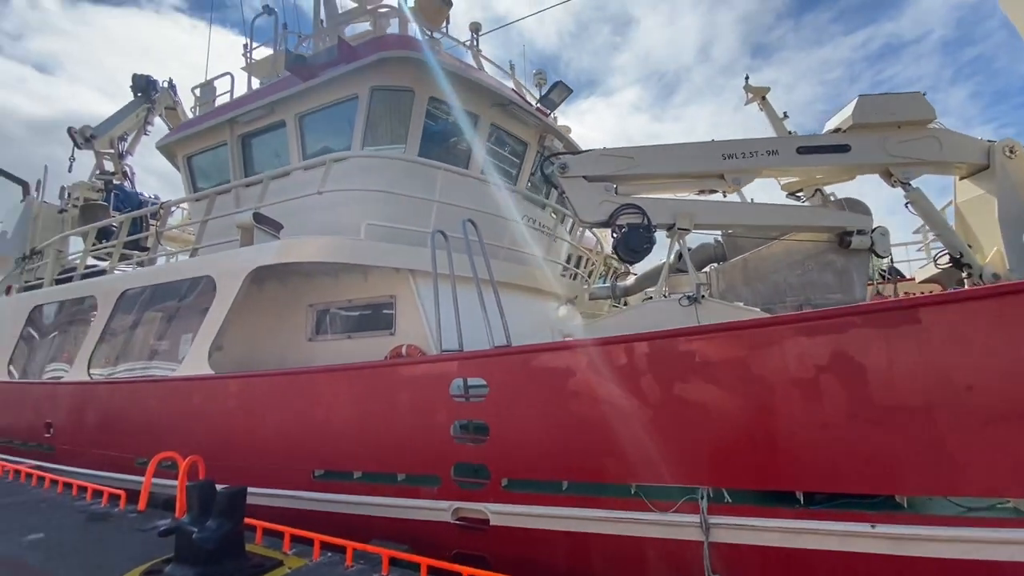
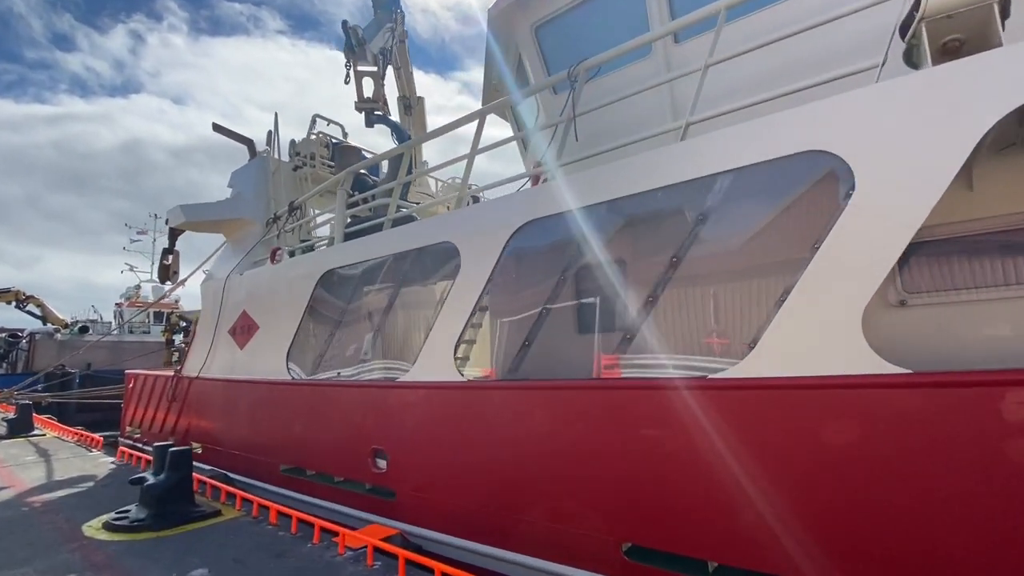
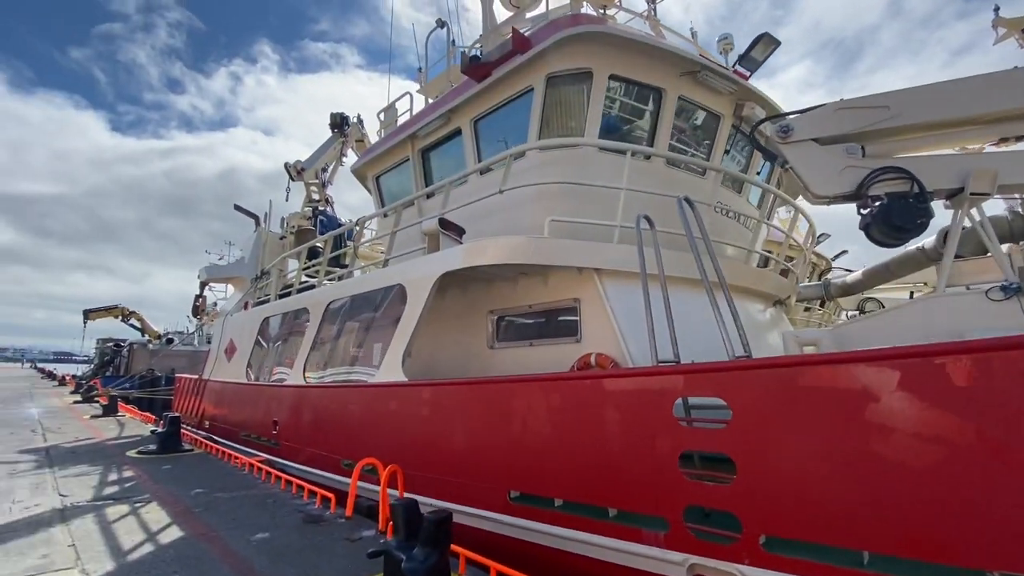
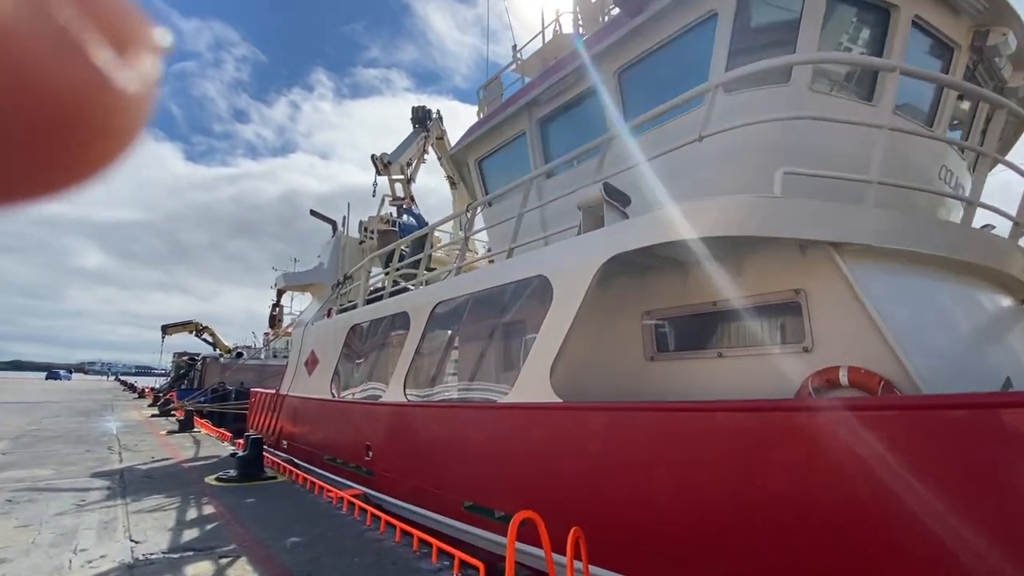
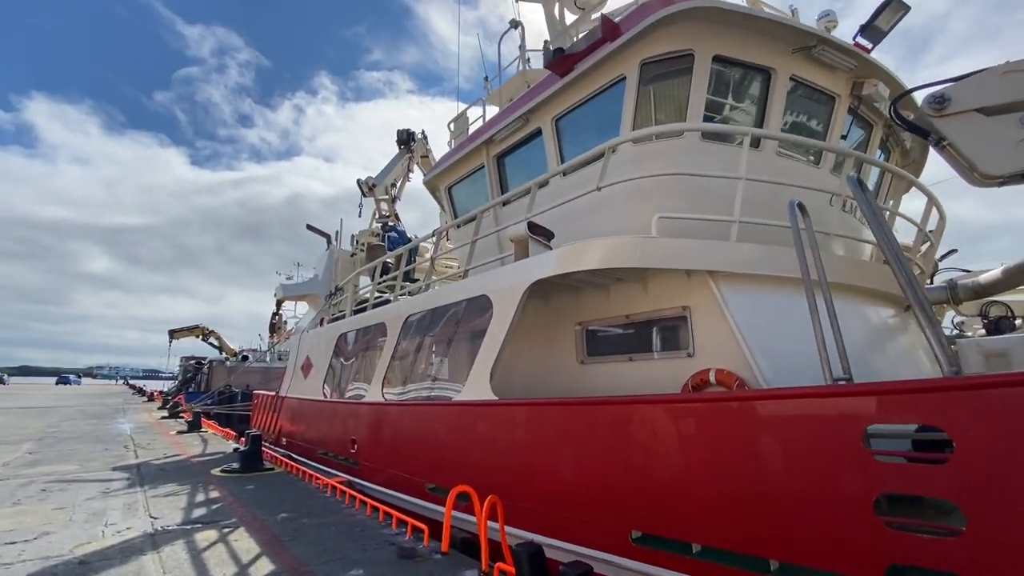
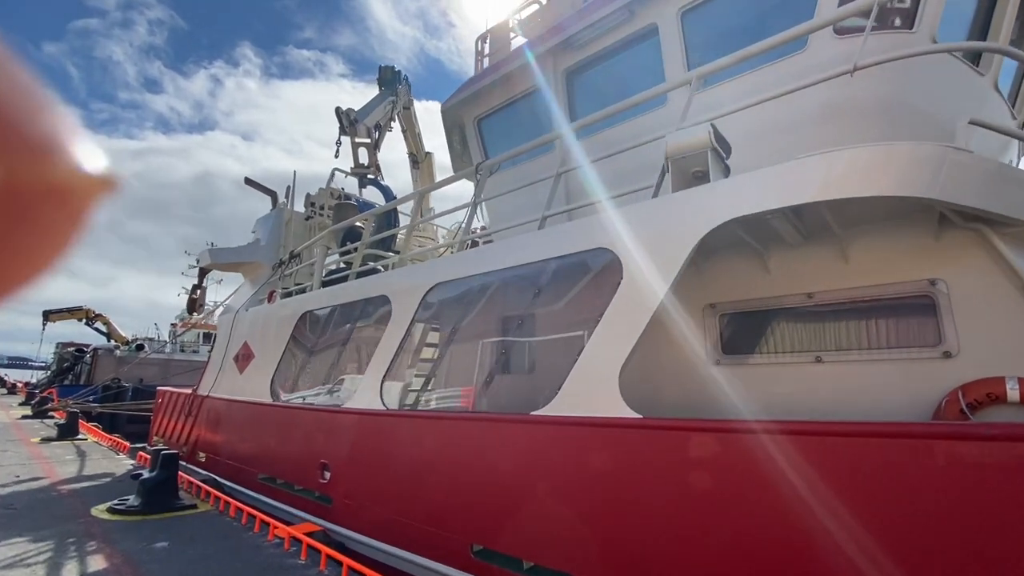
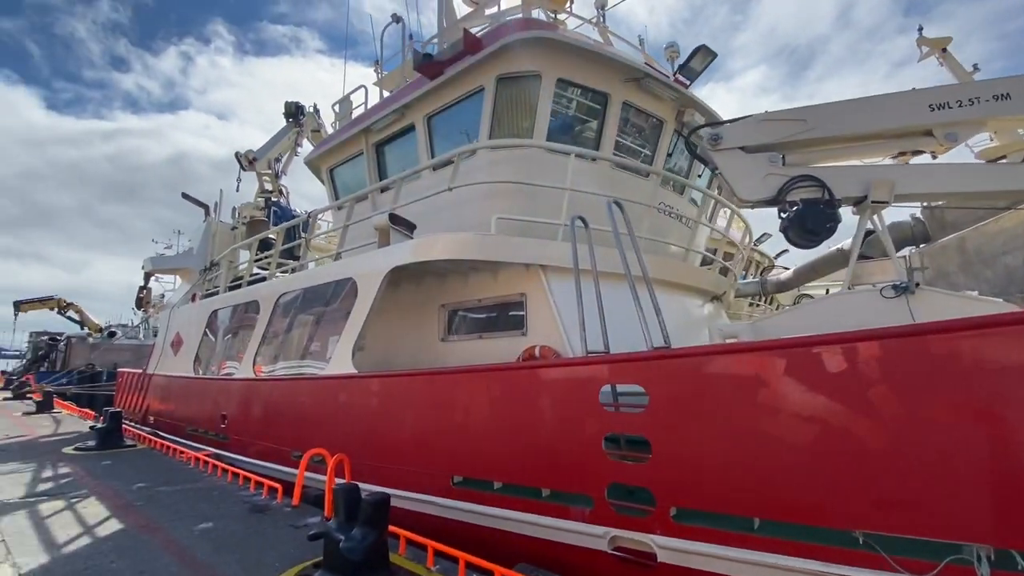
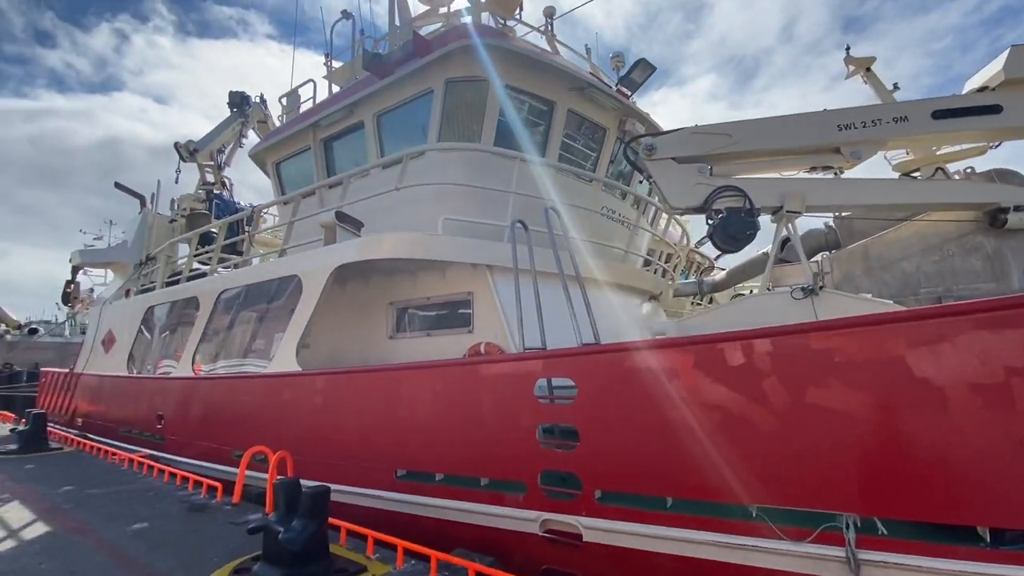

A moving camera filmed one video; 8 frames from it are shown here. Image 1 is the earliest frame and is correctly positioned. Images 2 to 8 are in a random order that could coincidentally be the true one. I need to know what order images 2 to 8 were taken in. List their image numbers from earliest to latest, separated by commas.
8, 7, 3, 5, 4, 6, 2
